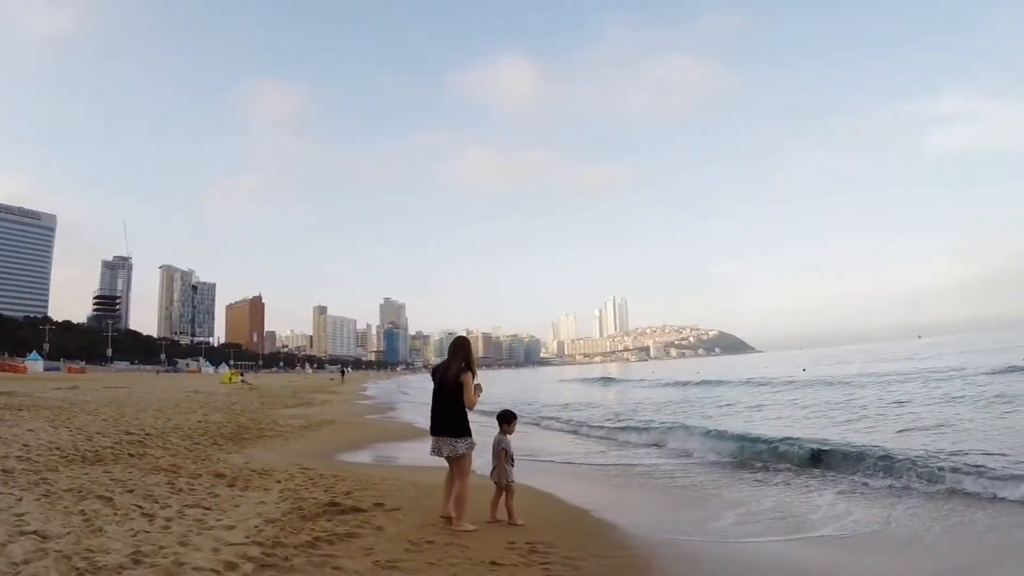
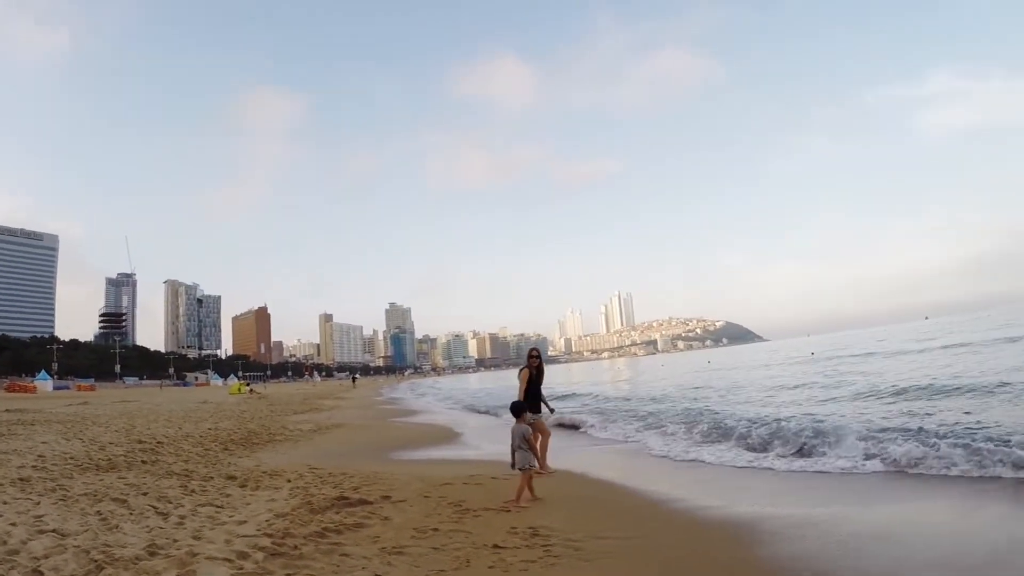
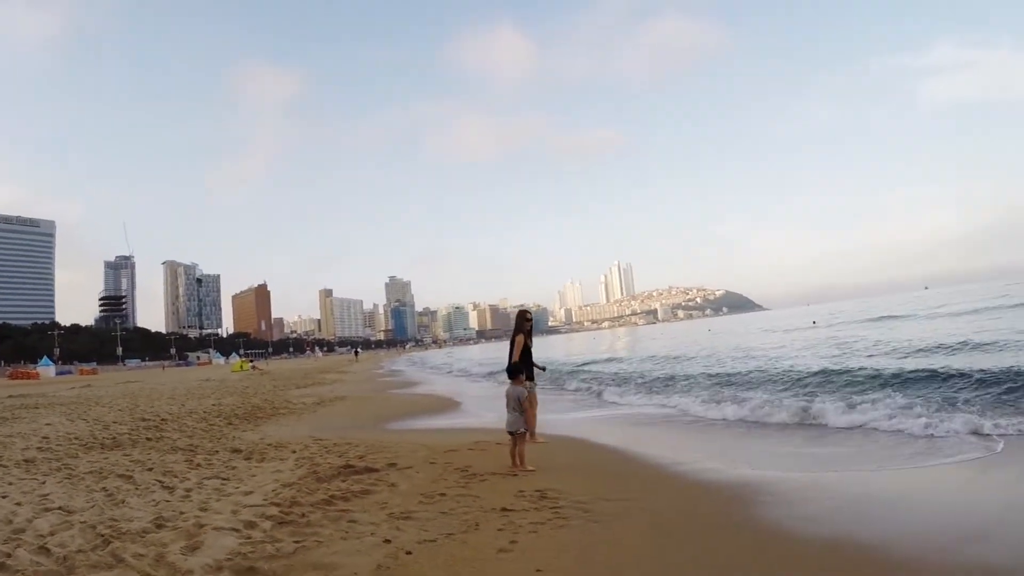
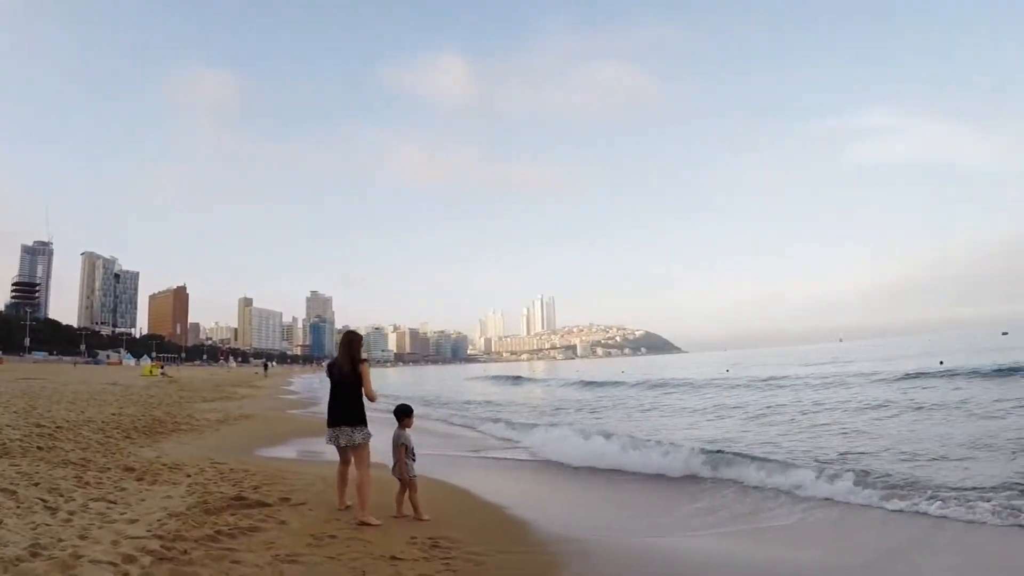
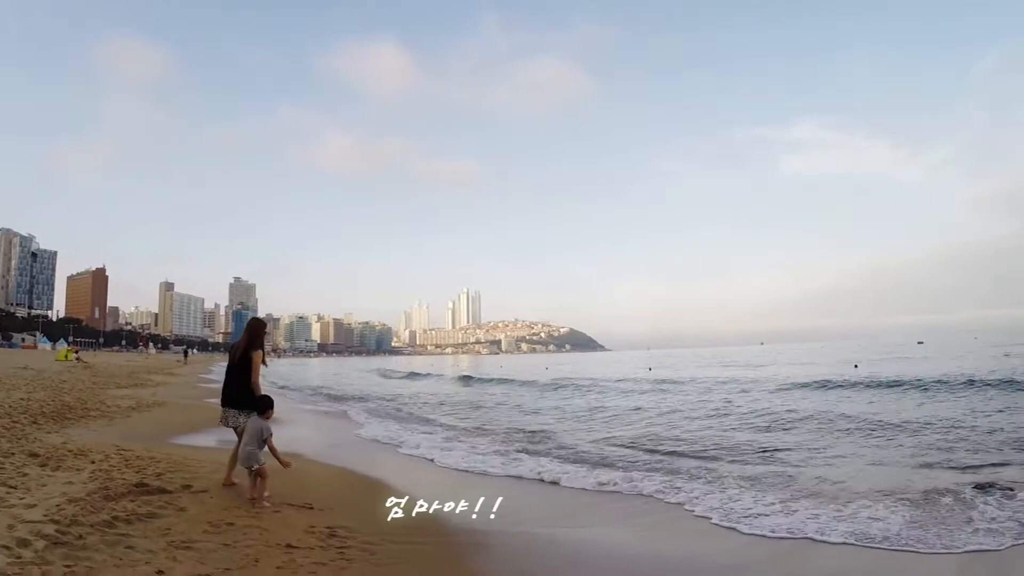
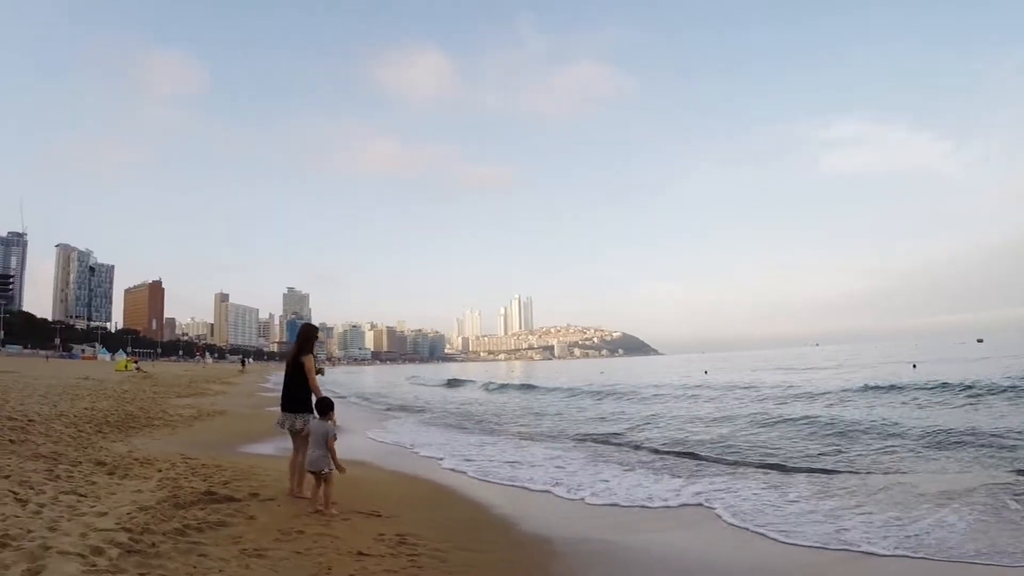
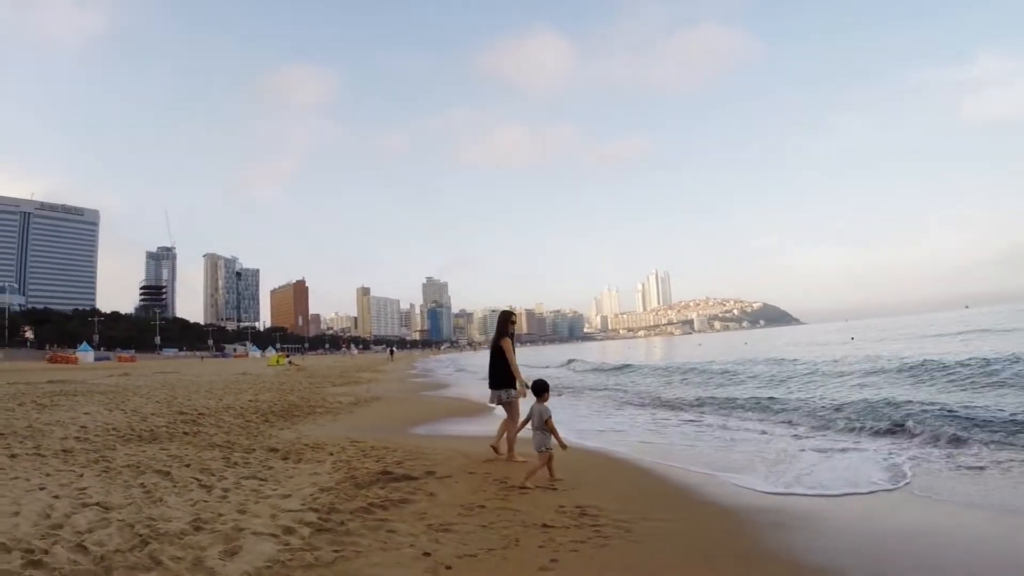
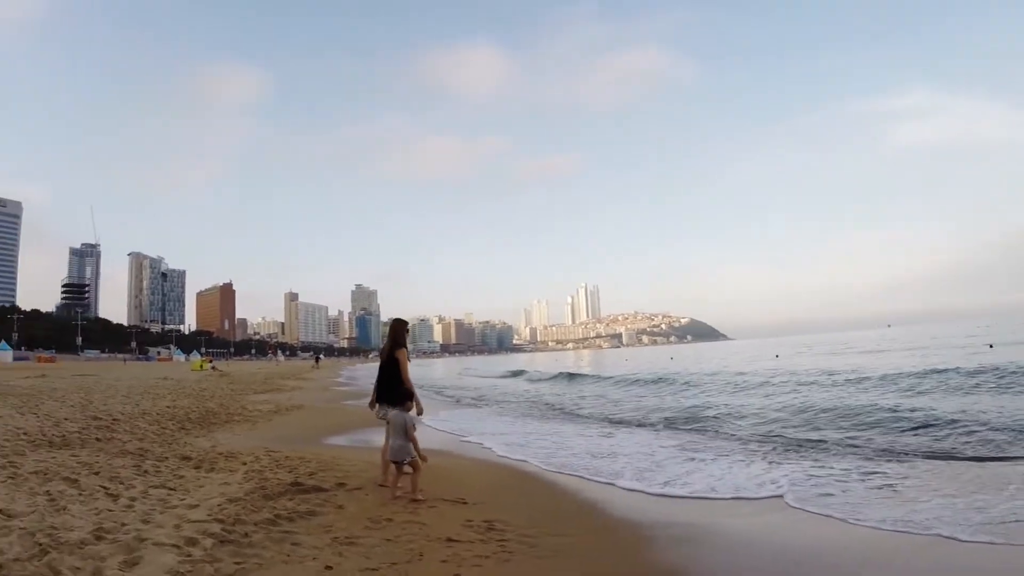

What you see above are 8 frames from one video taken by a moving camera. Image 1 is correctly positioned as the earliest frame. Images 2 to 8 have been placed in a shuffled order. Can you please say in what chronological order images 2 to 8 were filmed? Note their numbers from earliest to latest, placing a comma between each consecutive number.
4, 5, 6, 8, 7, 3, 2
